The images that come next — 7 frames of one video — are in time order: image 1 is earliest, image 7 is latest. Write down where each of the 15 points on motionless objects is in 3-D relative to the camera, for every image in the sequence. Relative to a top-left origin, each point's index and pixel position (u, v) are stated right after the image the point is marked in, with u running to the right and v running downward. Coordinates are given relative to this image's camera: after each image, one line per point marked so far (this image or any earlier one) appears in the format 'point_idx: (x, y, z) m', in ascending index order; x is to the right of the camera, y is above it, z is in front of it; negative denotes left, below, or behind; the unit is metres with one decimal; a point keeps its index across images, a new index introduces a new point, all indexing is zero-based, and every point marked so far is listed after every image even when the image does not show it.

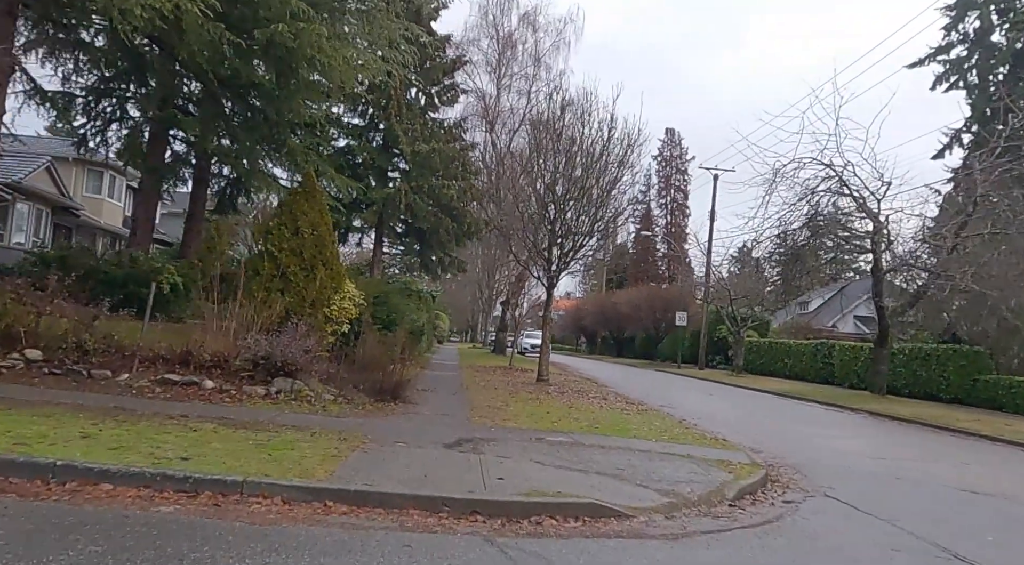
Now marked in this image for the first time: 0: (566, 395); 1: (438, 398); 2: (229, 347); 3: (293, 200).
0: (+1.1, -2.4, +15.3) m
1: (-1.3, -2.1, +12.9) m
2: (-4.0, -0.9, +10.1) m
3: (-4.2, +1.6, +13.6) m
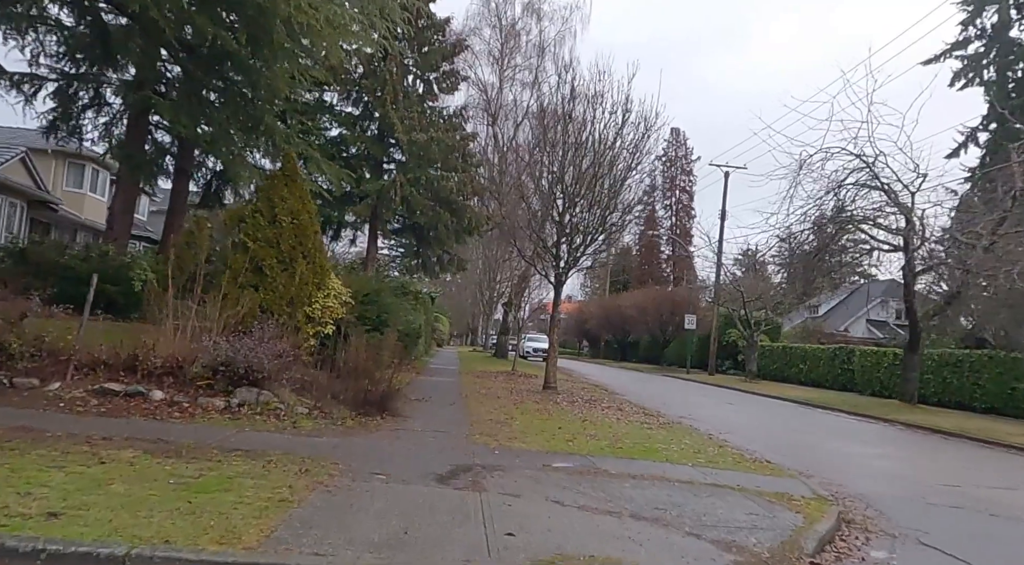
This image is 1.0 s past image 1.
0: (+1.2, -2.4, +13.7) m
1: (-1.3, -2.0, +11.3) m
2: (-3.9, -0.8, +8.6) m
3: (-4.1, +1.7, +12.1) m
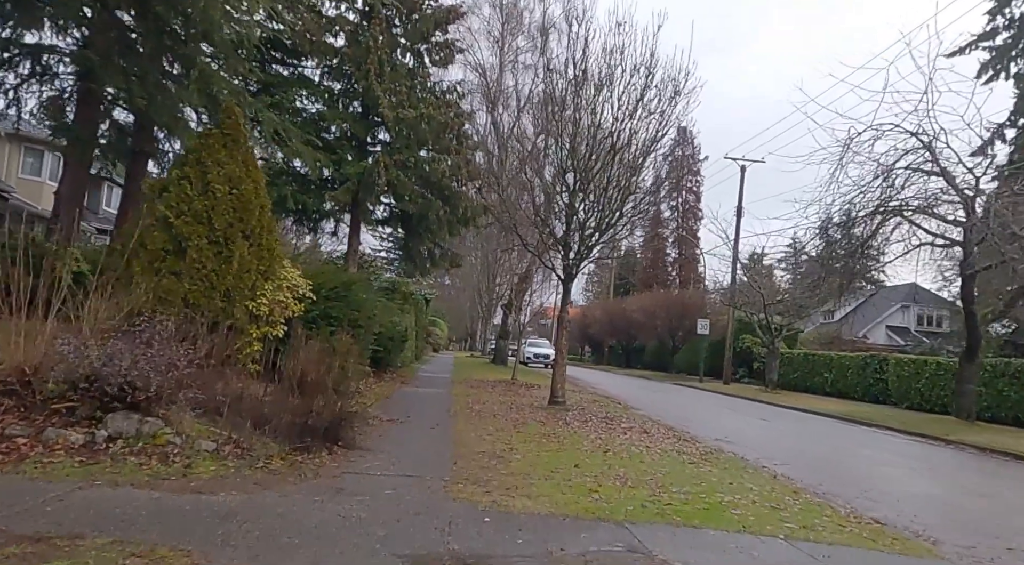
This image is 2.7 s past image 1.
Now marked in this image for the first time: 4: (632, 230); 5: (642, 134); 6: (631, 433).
0: (+1.2, -2.2, +11.0) m
1: (-1.3, -1.9, +8.6) m
2: (-3.9, -0.6, +5.9) m
3: (-4.1, +1.8, +9.4) m
4: (+2.4, +1.1, +14.6) m
5: (+2.6, +2.9, +14.3) m
6: (+1.8, -2.3, +10.8) m
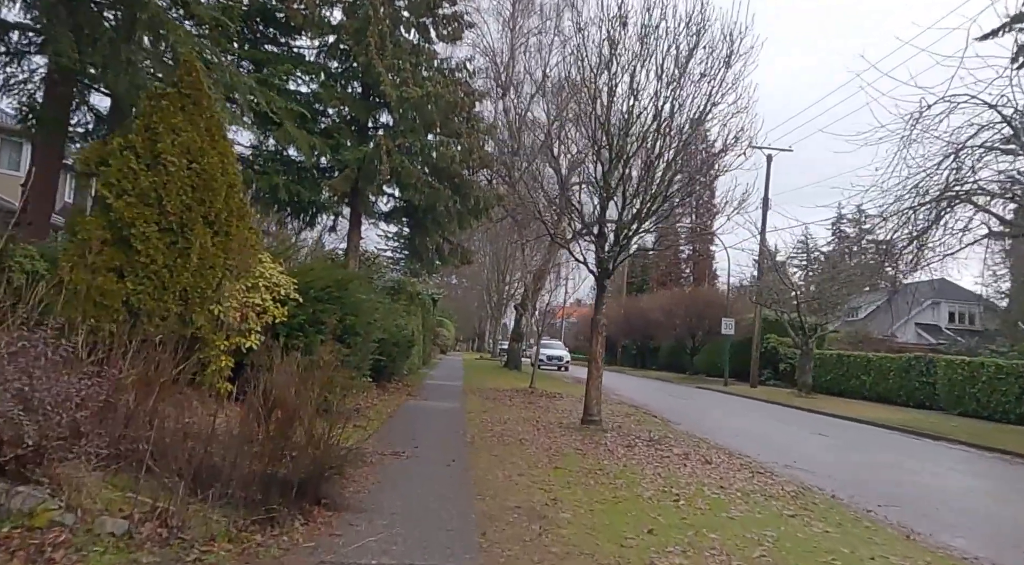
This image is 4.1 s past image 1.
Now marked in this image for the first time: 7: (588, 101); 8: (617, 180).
0: (+1.6, -2.2, +9.0) m
1: (-0.9, -1.8, +6.6) m
2: (-3.6, -0.6, +3.9) m
3: (-3.7, +1.8, +7.4) m
4: (+2.8, +1.2, +12.6) m
5: (+2.9, +3.0, +12.3) m
6: (+2.2, -2.2, +8.7) m
7: (+1.3, +3.1, +12.5) m
8: (+1.8, +1.8, +12.3) m
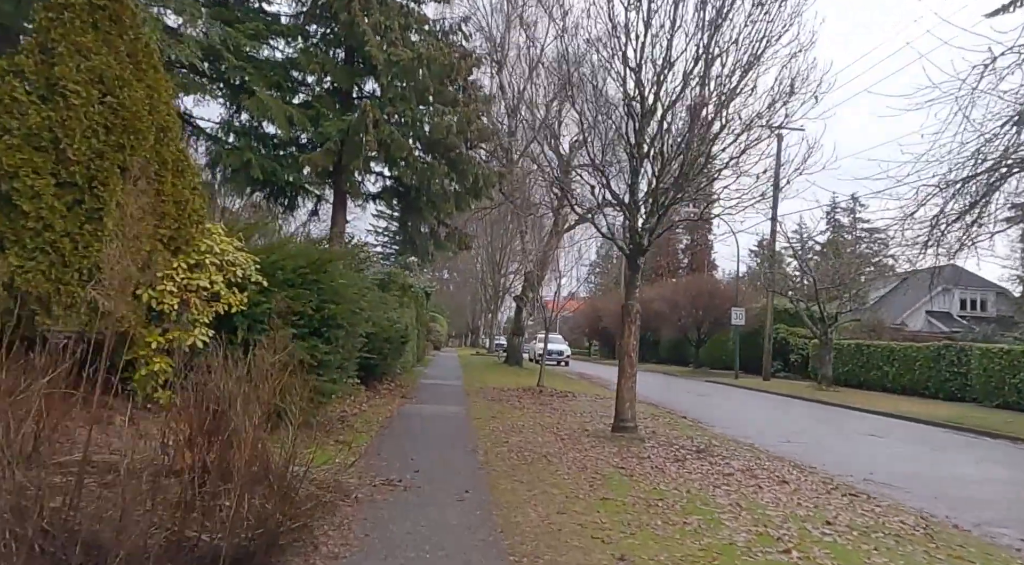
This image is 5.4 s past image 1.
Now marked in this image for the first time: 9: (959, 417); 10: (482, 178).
0: (+1.9, -1.9, +7.1) m
1: (-0.6, -1.6, +4.7) m
2: (-3.3, -0.5, +1.9) m
3: (-3.5, +2.0, +5.4) m
4: (+2.9, +1.5, +10.7) m
5: (+3.1, +3.3, +10.4) m
6: (+2.4, -2.0, +6.8) m
7: (+1.5, +3.4, +10.6) m
8: (+1.9, +2.0, +10.4) m
9: (+11.6, -3.5, +18.6) m
10: (-0.7, +2.5, +17.3) m
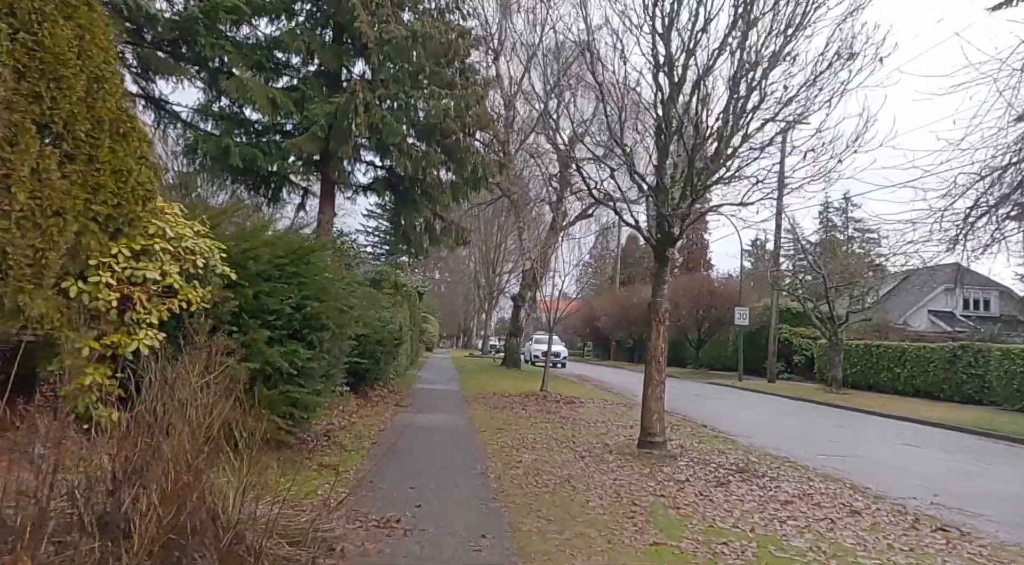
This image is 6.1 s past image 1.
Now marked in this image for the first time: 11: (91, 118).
0: (+2.0, -1.9, +5.9) m
1: (-0.4, -1.6, +3.5) m
2: (-3.1, -0.4, +0.7) m
3: (-3.3, +2.1, +4.2) m
4: (+3.0, +1.5, +9.5) m
5: (+3.2, +3.4, +9.2) m
6: (+2.6, -1.9, +5.7) m
7: (+1.6, +3.5, +9.5) m
8: (+2.0, +2.1, +9.2) m
9: (+11.6, -3.4, +17.5) m
10: (-0.7, +2.6, +16.1) m
11: (-2.6, +1.1, +4.7) m
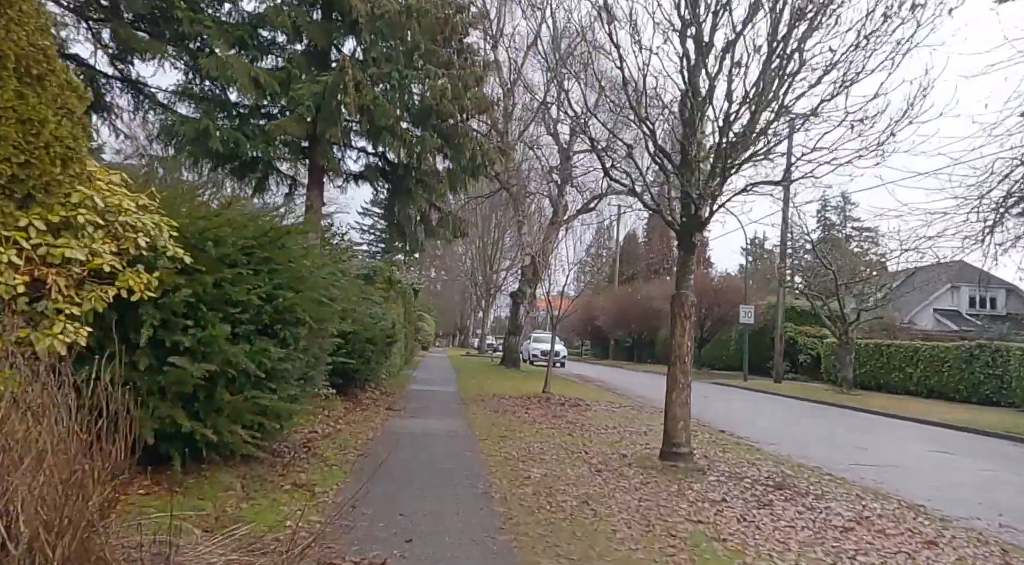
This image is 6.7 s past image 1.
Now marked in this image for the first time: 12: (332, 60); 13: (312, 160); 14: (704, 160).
0: (+2.1, -1.8, +5.0) m
1: (-0.3, -1.5, +2.5) m
2: (-3.0, -0.3, -0.3) m
3: (-3.3, +2.2, +3.2) m
4: (+3.1, +1.6, +8.6) m
5: (+3.3, +3.5, +8.2) m
6: (+2.7, -1.8, +4.7) m
7: (+1.6, +3.6, +8.5) m
8: (+2.1, +2.2, +8.2) m
9: (+11.6, -3.3, +16.6) m
10: (-0.7, +2.7, +15.1) m
11: (-2.5, +1.2, +3.7) m
12: (-3.6, +4.4, +14.4) m
13: (-3.9, +2.4, +14.2) m
14: (+2.1, +1.4, +8.5) m
